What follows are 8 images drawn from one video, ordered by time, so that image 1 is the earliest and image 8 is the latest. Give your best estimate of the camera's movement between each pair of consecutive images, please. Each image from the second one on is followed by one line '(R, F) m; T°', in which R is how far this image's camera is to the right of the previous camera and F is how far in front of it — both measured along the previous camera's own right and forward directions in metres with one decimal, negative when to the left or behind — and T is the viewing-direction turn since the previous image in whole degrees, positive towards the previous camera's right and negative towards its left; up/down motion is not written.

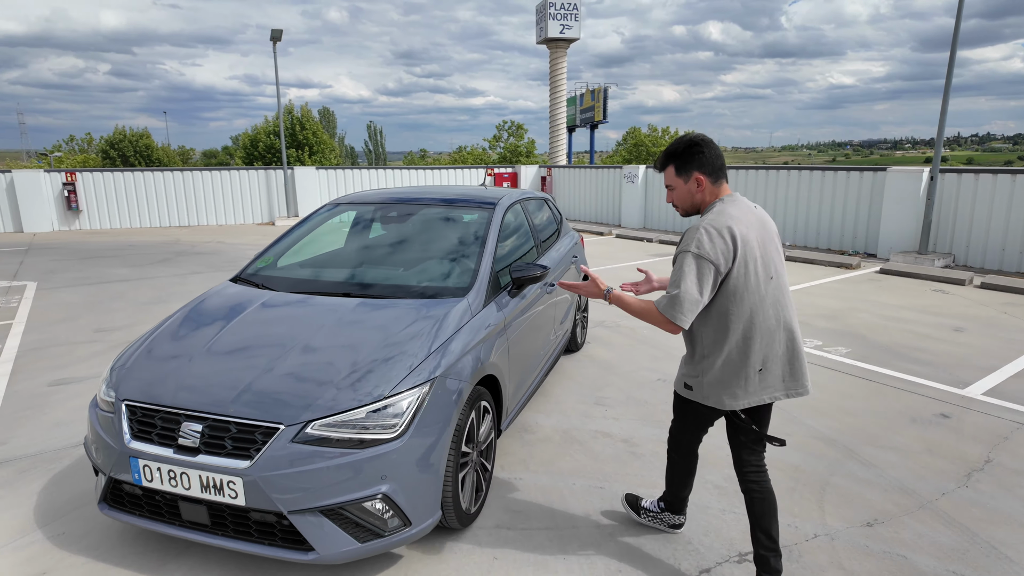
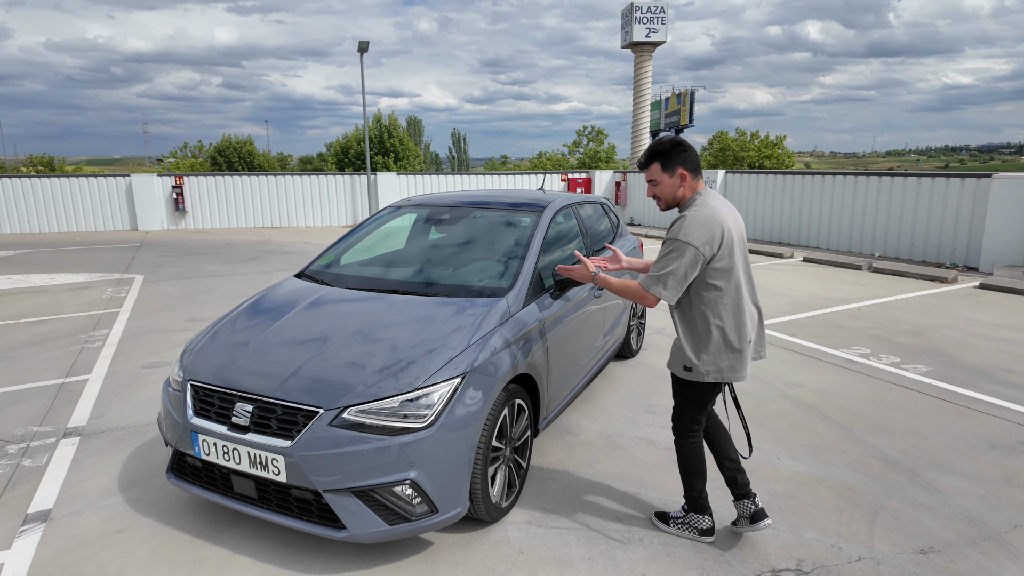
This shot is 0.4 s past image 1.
(+0.2, -0.1) m; -7°
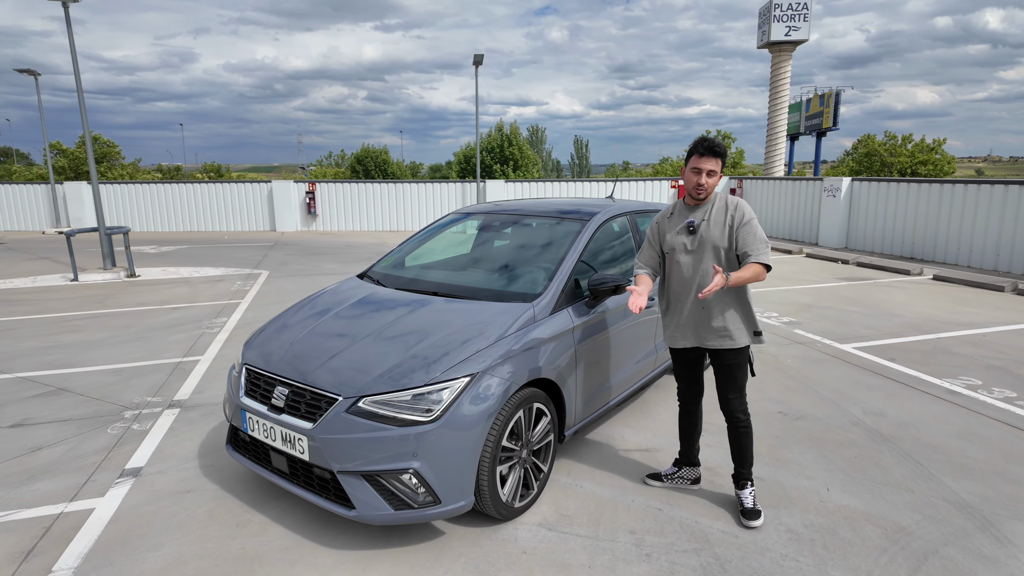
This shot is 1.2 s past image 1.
(+0.5, 0.0) m; -11°
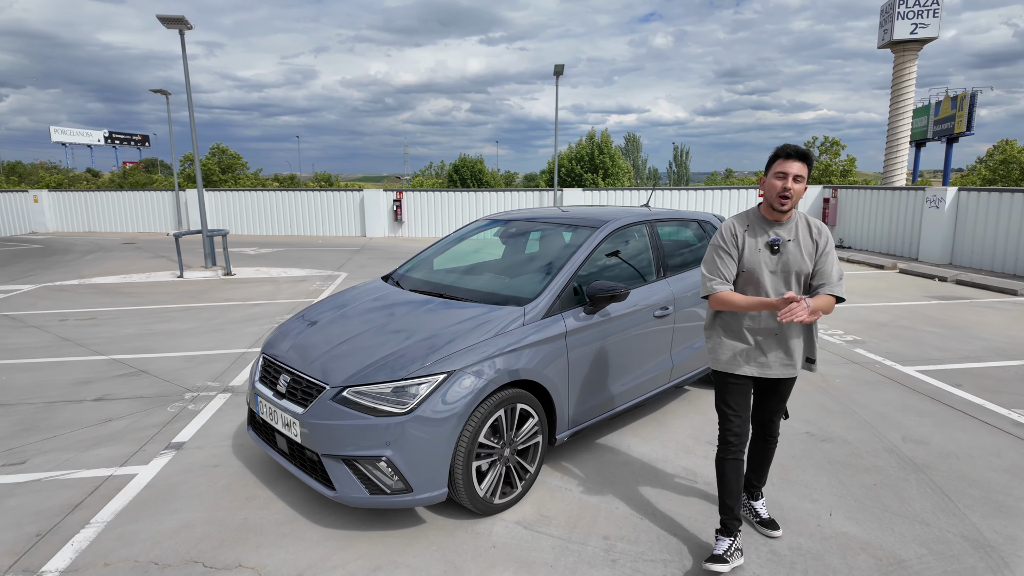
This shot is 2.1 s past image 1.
(+0.5, -0.1) m; -9°
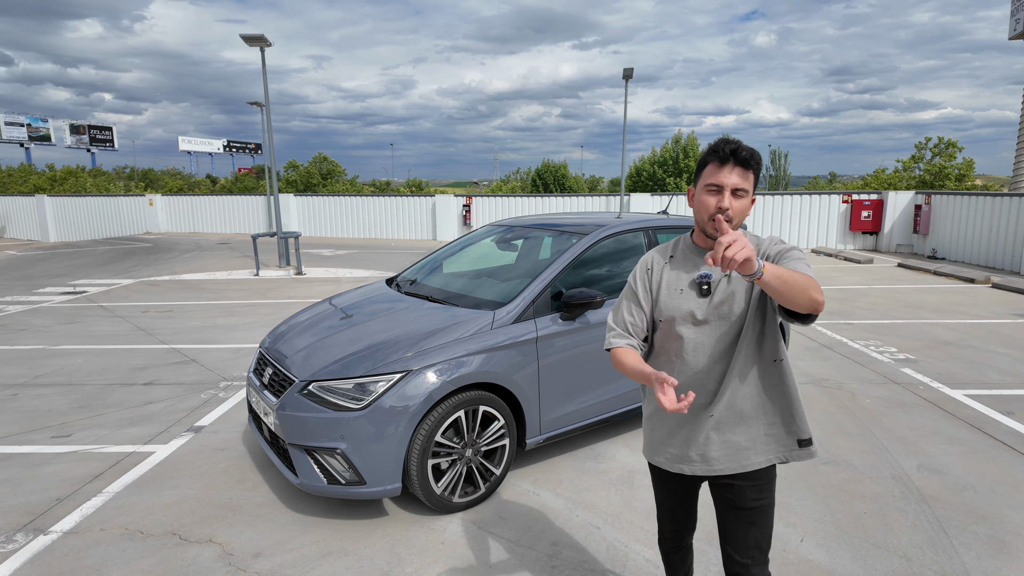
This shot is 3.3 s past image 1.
(+0.6, 0.0) m; -8°
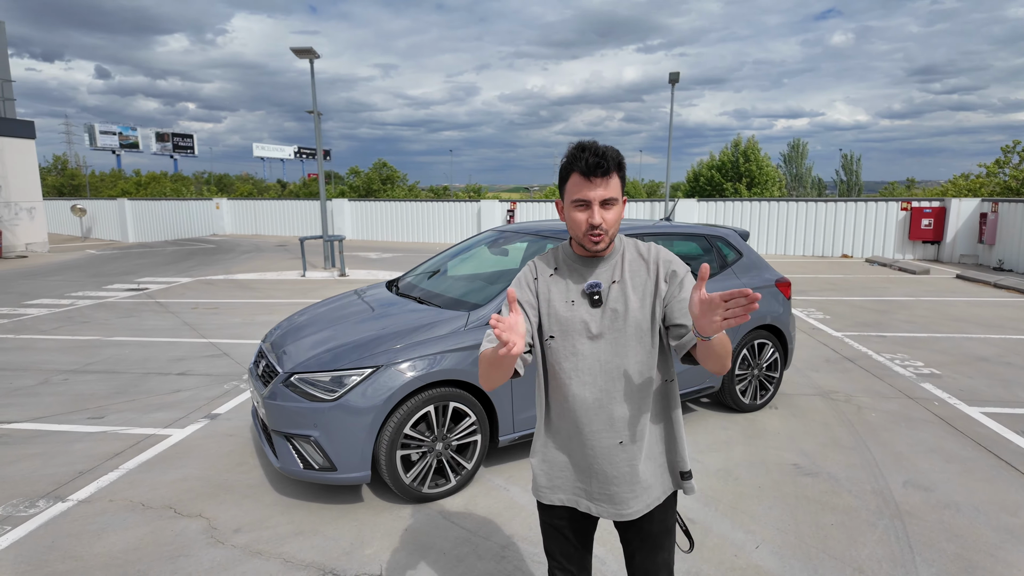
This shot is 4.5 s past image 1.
(+0.5, -0.1) m; -6°
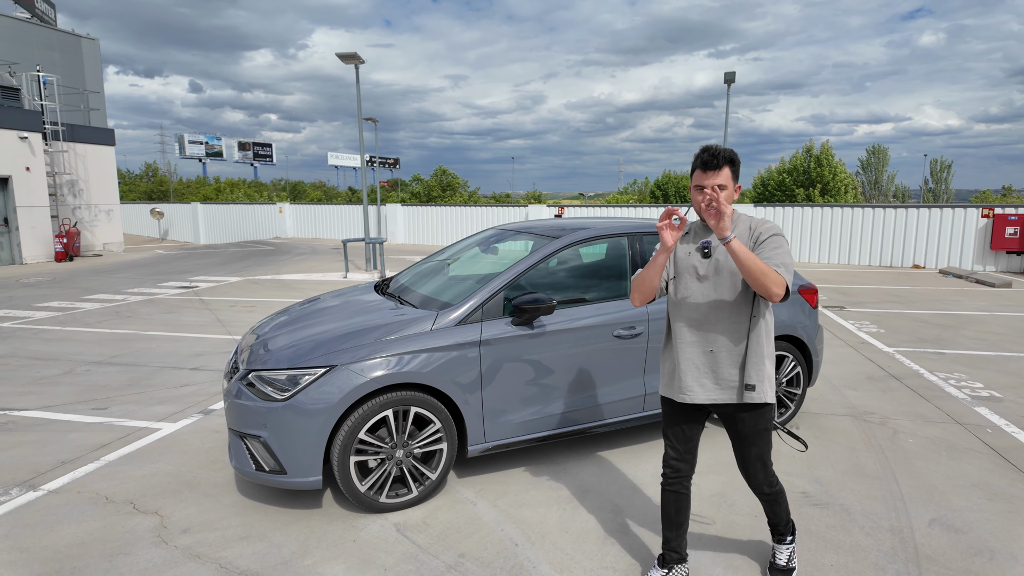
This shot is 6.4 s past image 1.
(+0.5, +0.3) m; -6°
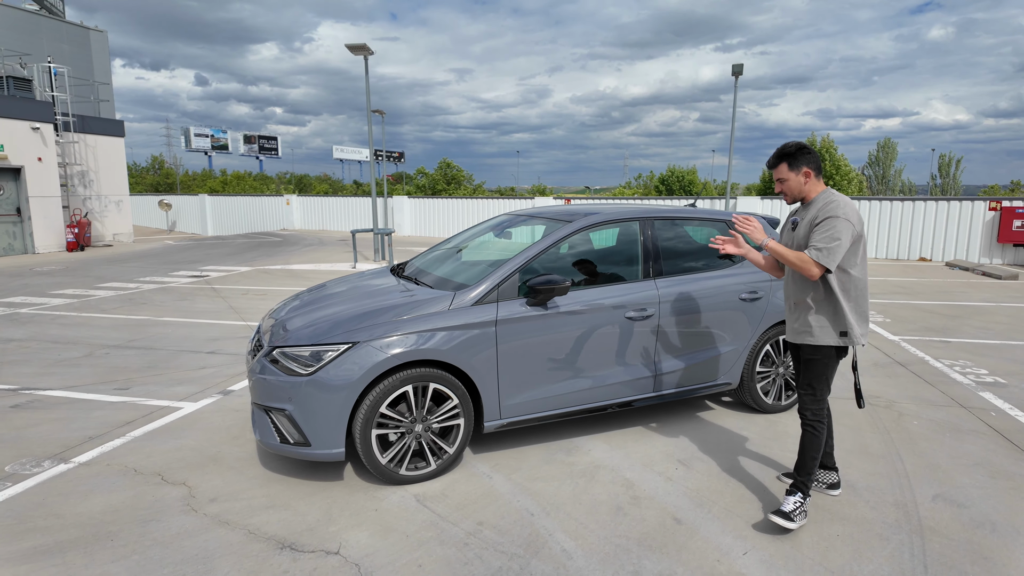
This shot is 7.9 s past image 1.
(-0.1, -0.1) m; 0°
